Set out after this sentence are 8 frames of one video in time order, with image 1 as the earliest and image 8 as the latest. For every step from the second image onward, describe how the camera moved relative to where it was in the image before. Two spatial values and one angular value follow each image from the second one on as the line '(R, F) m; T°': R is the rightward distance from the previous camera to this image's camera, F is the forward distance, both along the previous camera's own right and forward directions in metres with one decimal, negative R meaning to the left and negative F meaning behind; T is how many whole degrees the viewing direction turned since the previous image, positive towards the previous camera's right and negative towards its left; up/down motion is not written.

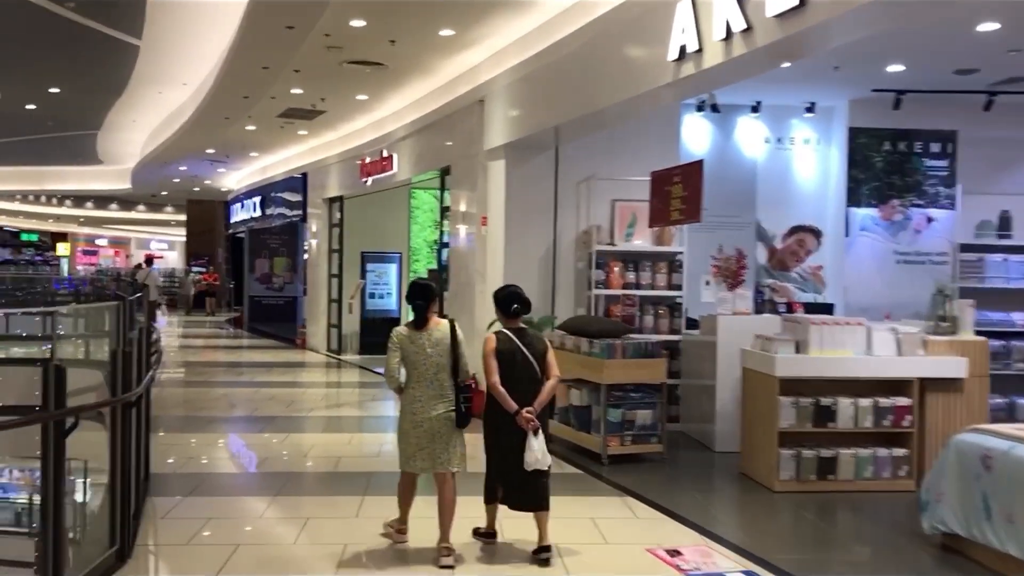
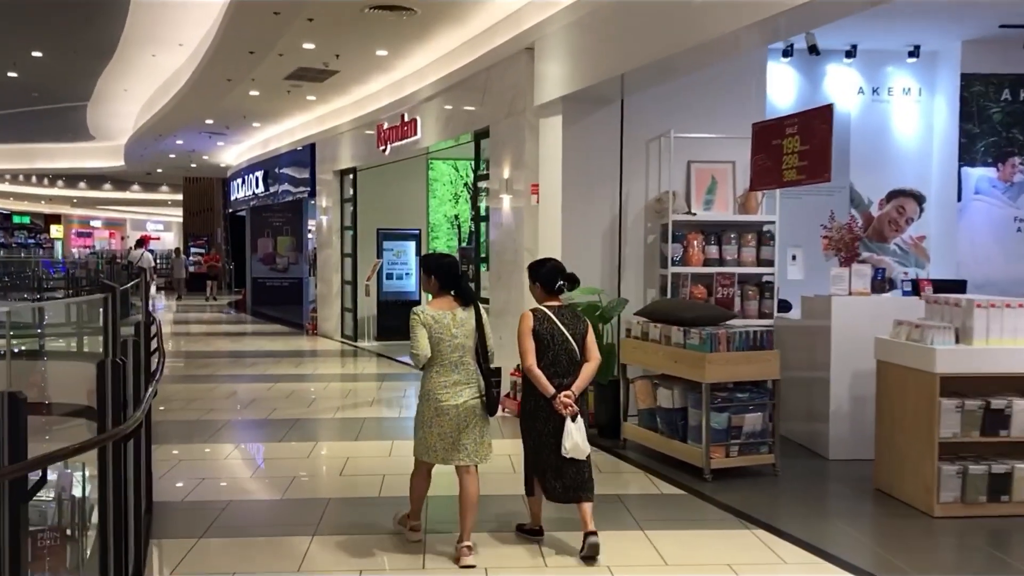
(-0.4, +1.1) m; 0°
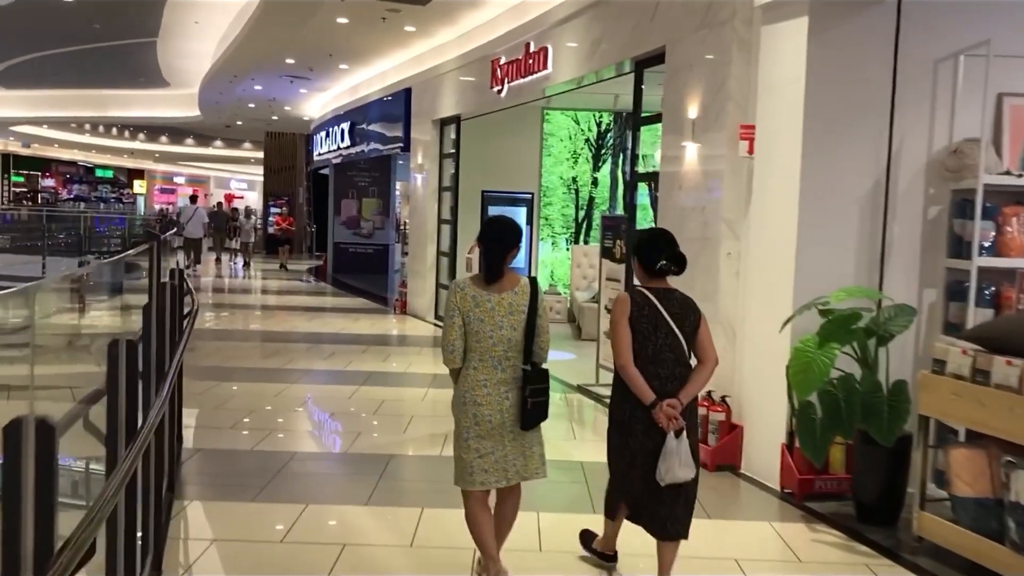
(-0.5, +2.0) m; -5°
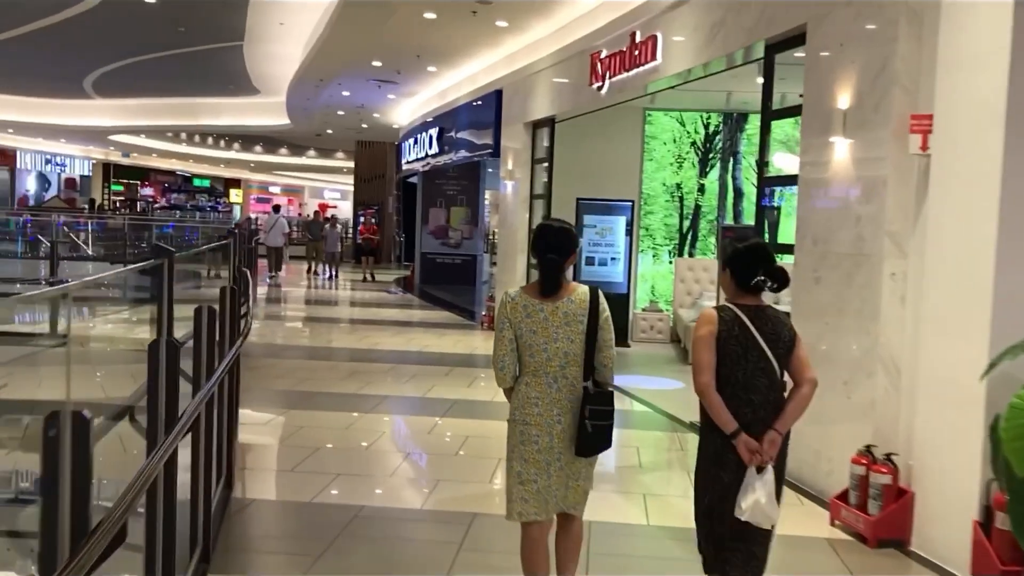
(-0.1, +0.8) m; -5°
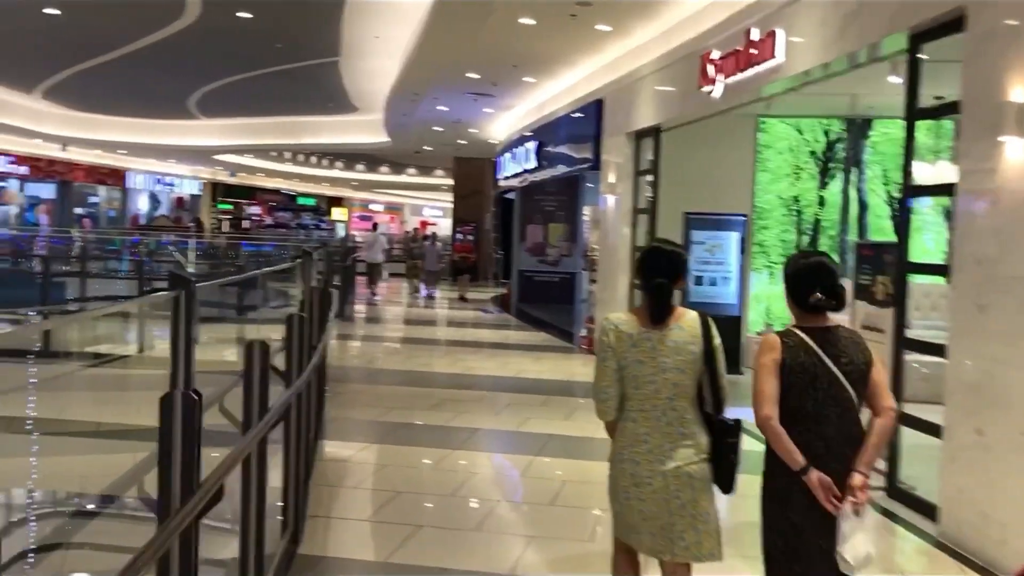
(0.0, +0.5) m; -6°
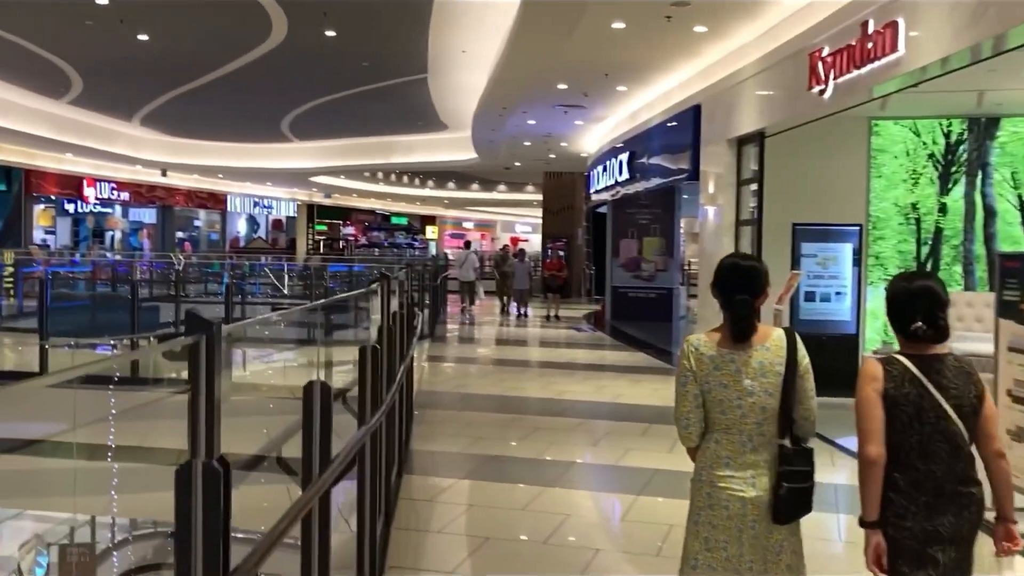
(0.0, +0.4) m; -6°
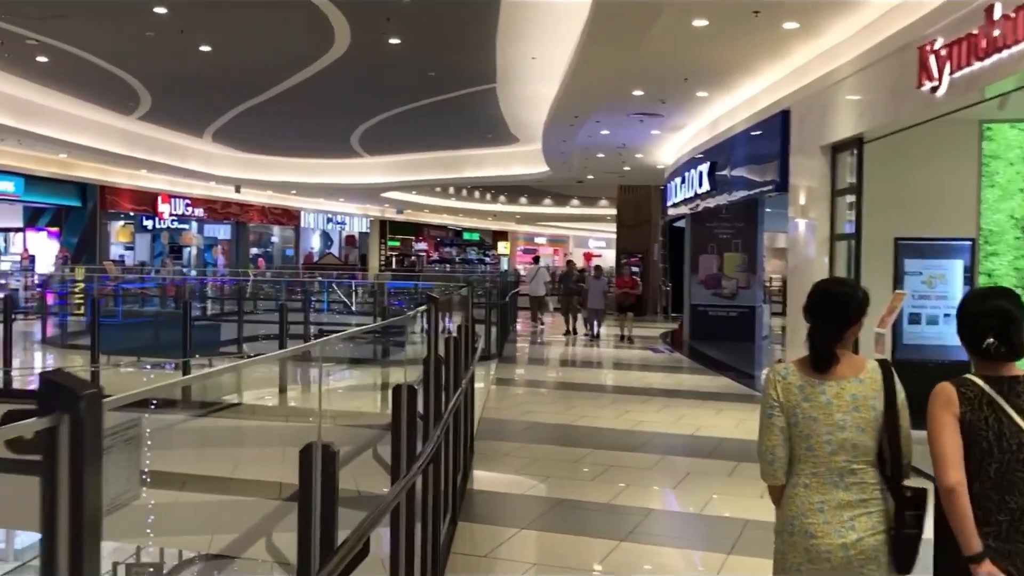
(0.0, +0.6) m; -4°
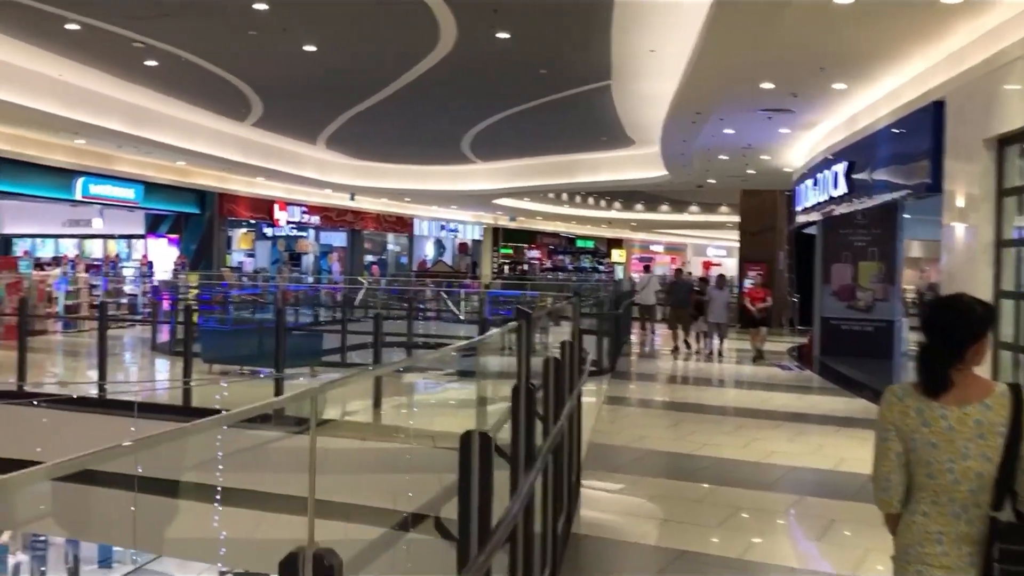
(0.0, +0.6) m; -7°
